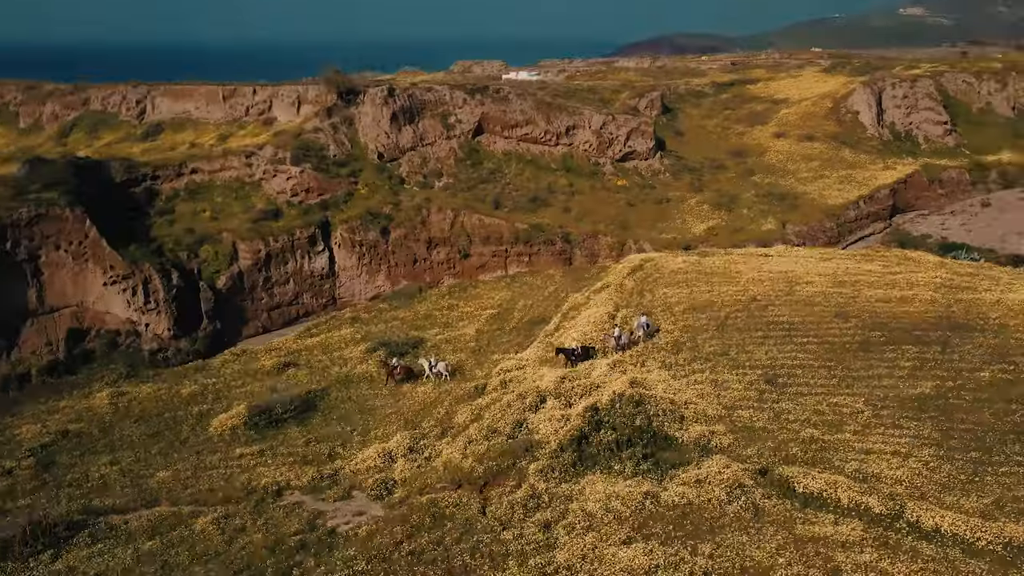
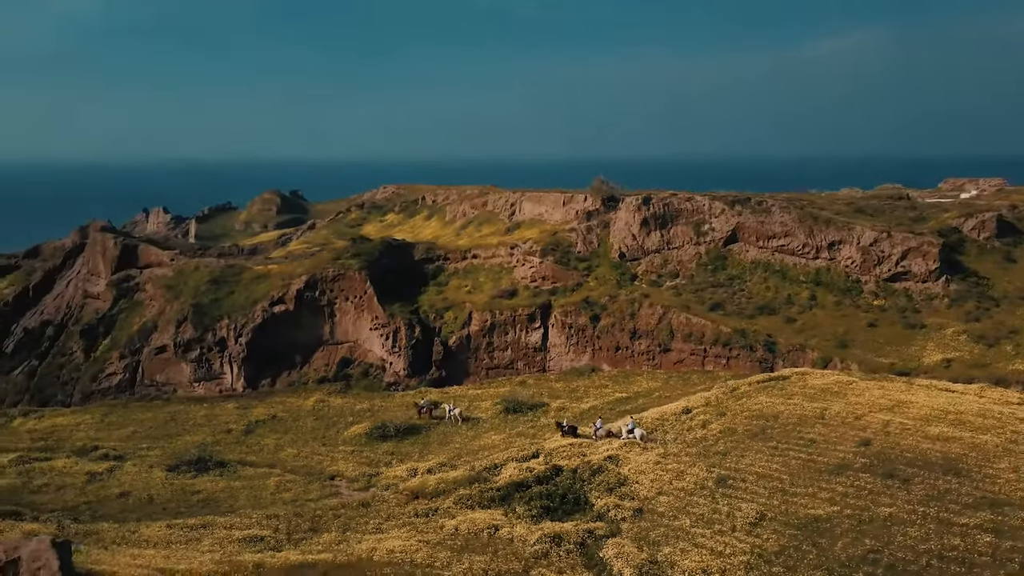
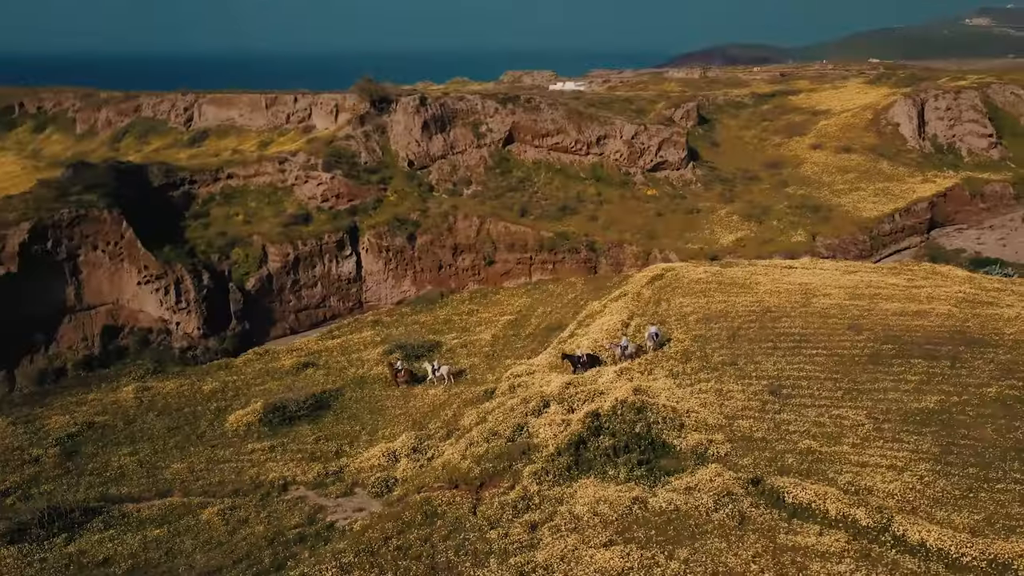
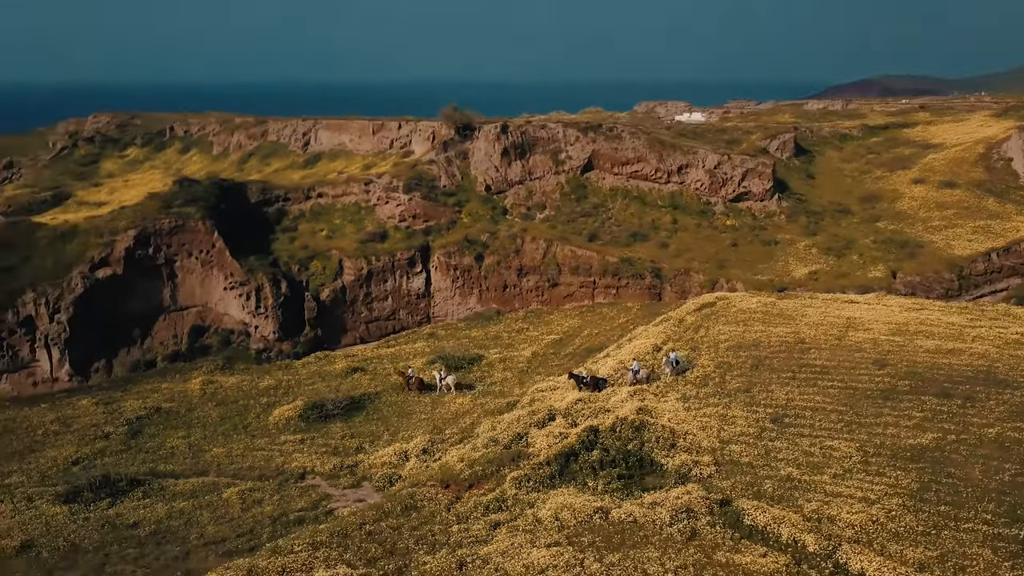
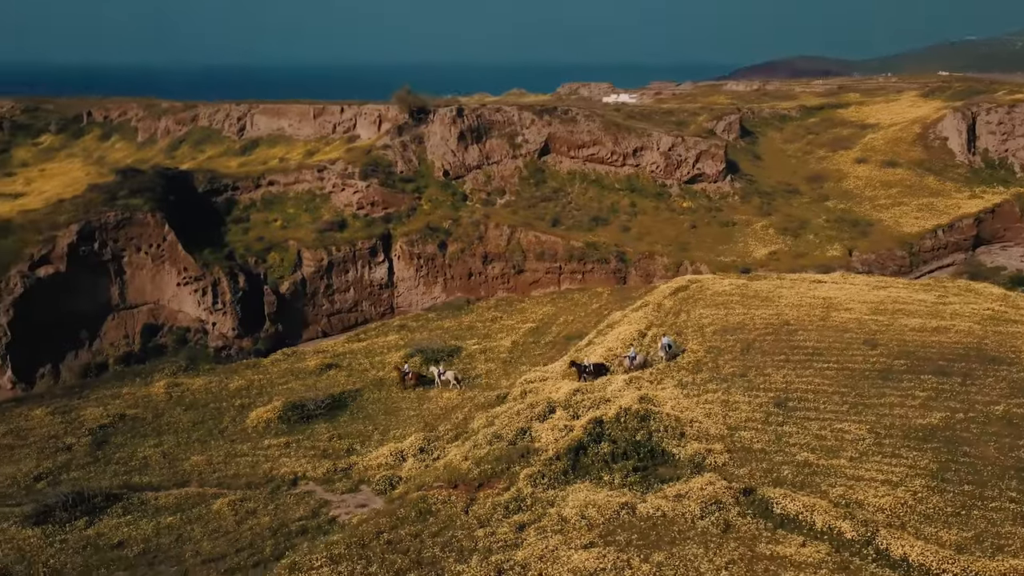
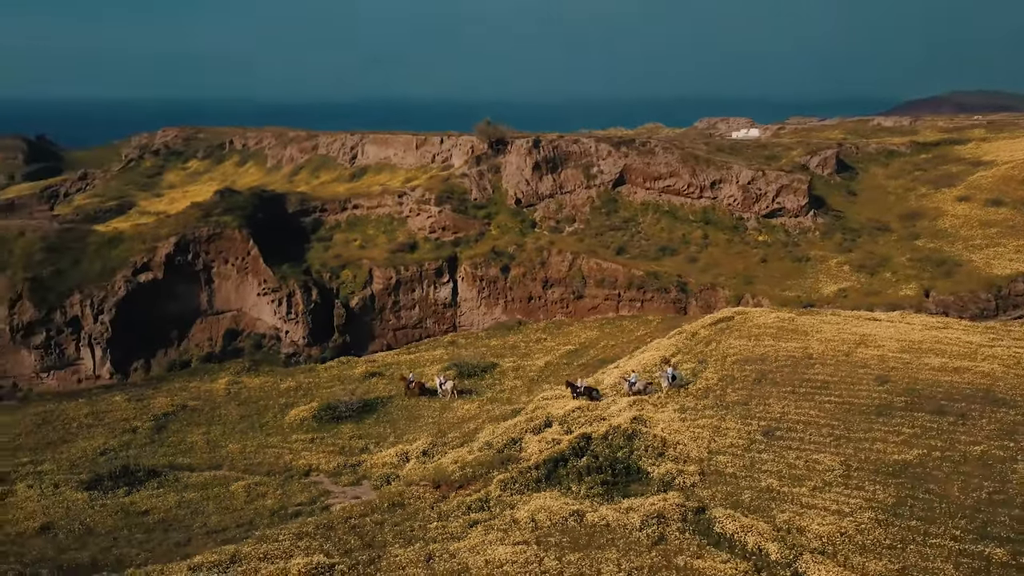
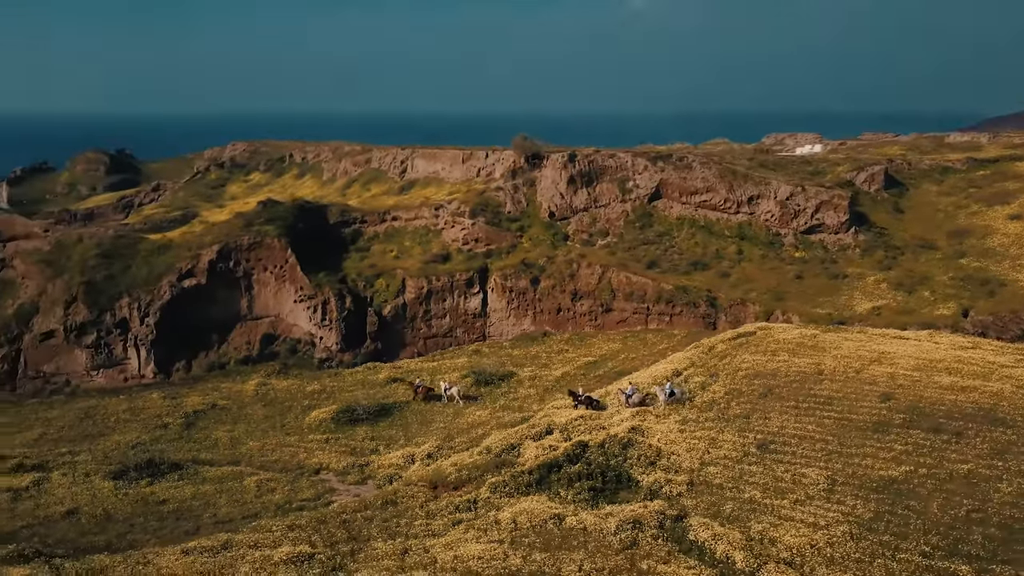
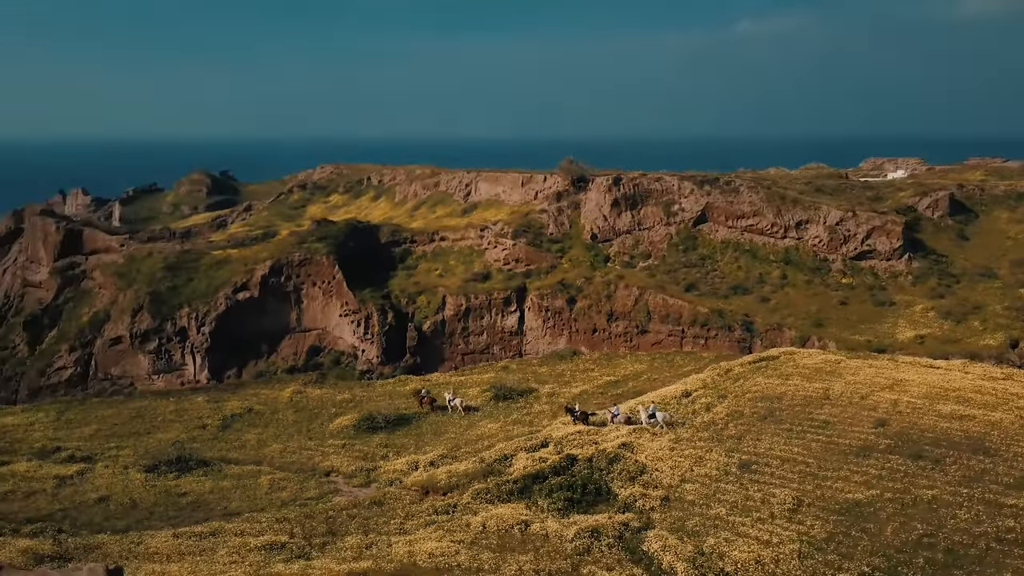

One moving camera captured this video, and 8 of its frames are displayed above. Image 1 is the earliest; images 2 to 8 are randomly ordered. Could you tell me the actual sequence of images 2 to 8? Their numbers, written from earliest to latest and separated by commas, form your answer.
3, 5, 4, 6, 7, 8, 2
